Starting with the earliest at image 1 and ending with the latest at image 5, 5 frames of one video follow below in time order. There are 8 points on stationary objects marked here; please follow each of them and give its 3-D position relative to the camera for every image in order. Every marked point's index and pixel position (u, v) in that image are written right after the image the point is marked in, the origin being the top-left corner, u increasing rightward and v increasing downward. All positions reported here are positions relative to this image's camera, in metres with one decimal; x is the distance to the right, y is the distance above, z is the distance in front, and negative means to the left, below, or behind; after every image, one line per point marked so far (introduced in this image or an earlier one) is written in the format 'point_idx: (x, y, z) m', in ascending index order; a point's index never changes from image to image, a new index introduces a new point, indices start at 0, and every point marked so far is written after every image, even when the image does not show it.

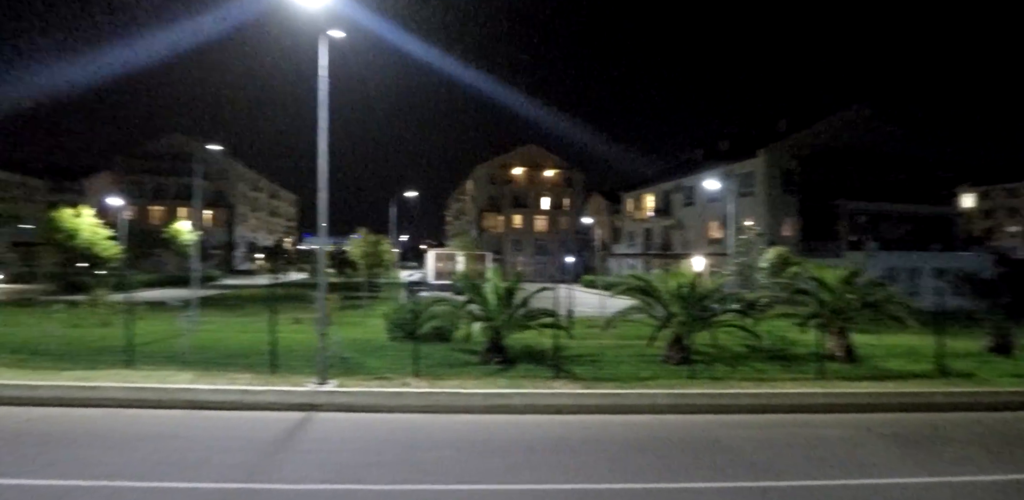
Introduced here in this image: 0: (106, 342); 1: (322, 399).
0: (-12.2, -2.8, +15.5) m
1: (-3.8, -3.0, +10.3) m
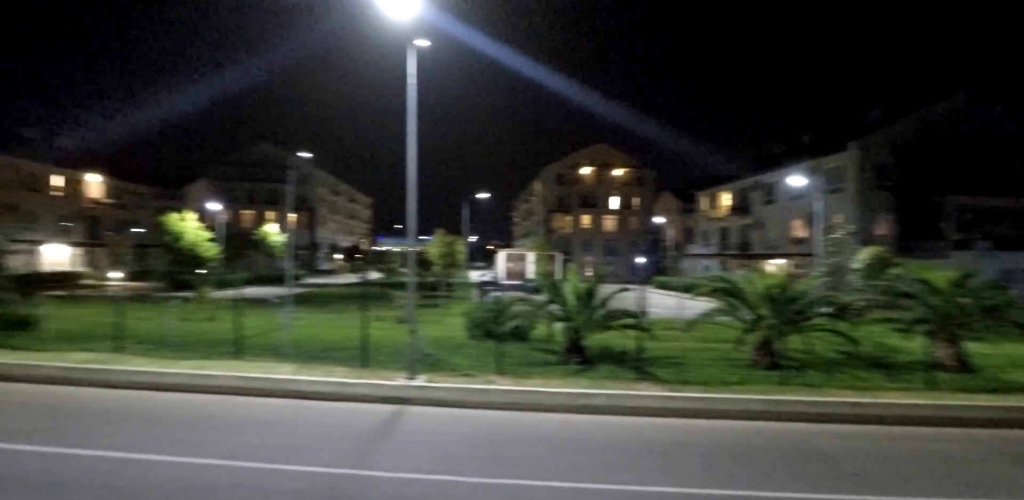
0: (-9.7, -2.8, +17.0) m
1: (-2.1, -3.0, +10.7) m
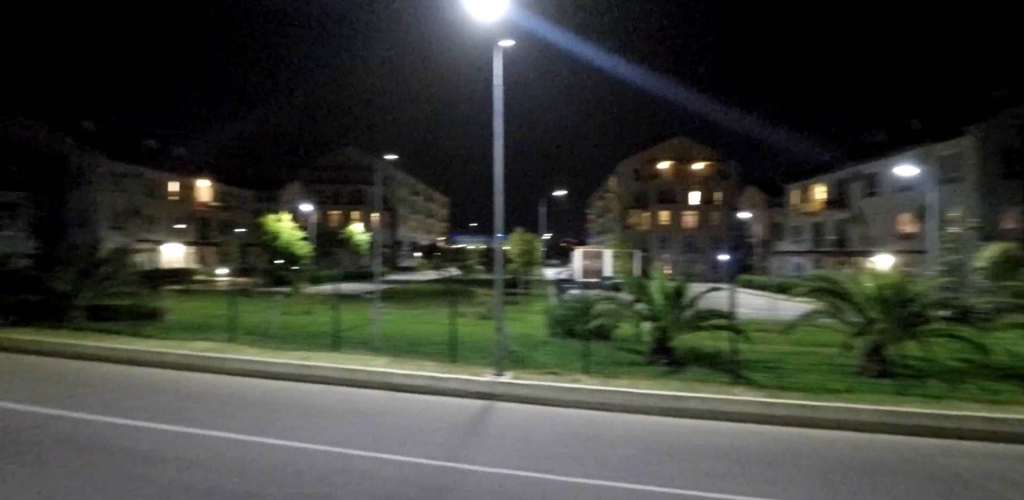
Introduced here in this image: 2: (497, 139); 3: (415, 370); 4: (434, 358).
0: (-7.0, -2.7, +18.1) m
1: (-0.2, -2.9, +10.9) m
2: (-0.3, +2.5, +11.5) m
3: (-2.2, -2.7, +11.8) m
4: (-2.0, -2.8, +13.4) m
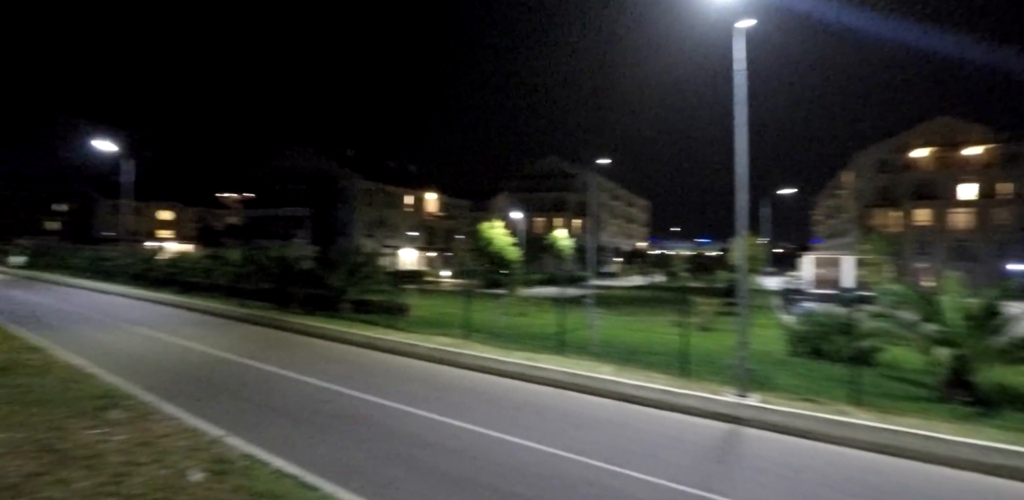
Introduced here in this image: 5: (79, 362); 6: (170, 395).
0: (+0.7, -2.9, +18.8) m
1: (+4.3, -3.0, +9.6) m
2: (+4.5, +2.4, +10.3) m
3: (+2.8, -2.8, +11.1) m
4: (+3.6, -2.9, +12.5) m
5: (-8.9, -2.3, +10.6) m
6: (-5.9, -2.5, +9.0) m
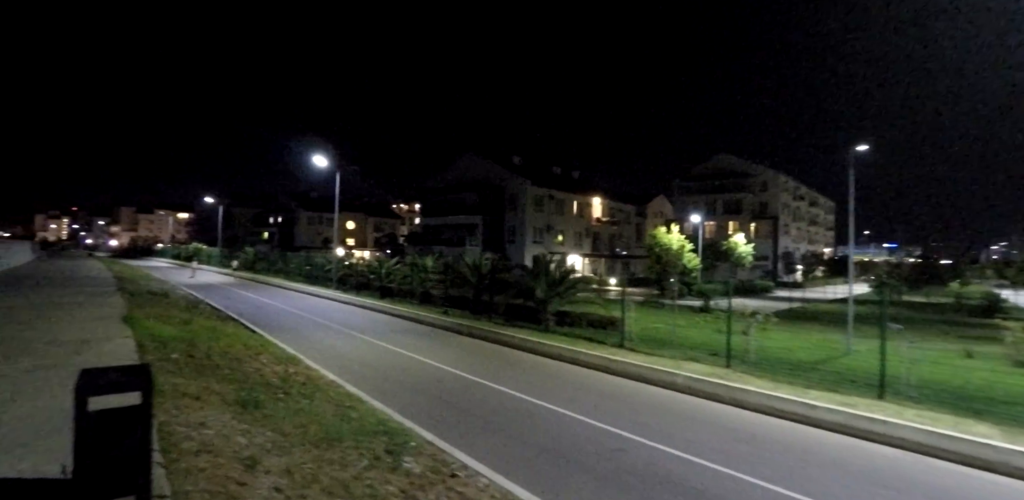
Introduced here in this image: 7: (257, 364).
0: (+8.0, -3.1, +15.3) m
1: (+9.0, -3.1, +5.5) m
2: (+9.3, +2.3, +6.1) m
3: (+7.9, -2.9, +7.3) m
4: (+9.1, -3.0, +8.5) m
5: (-3.5, -2.4, +10.0) m
6: (-1.1, -2.6, +7.6) m
7: (-4.5, -2.0, +9.1) m
